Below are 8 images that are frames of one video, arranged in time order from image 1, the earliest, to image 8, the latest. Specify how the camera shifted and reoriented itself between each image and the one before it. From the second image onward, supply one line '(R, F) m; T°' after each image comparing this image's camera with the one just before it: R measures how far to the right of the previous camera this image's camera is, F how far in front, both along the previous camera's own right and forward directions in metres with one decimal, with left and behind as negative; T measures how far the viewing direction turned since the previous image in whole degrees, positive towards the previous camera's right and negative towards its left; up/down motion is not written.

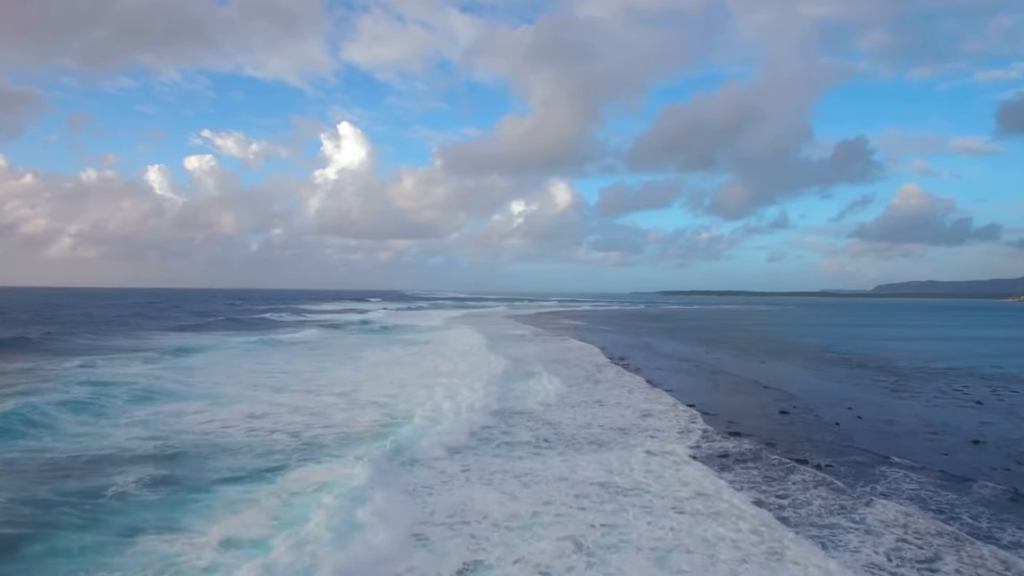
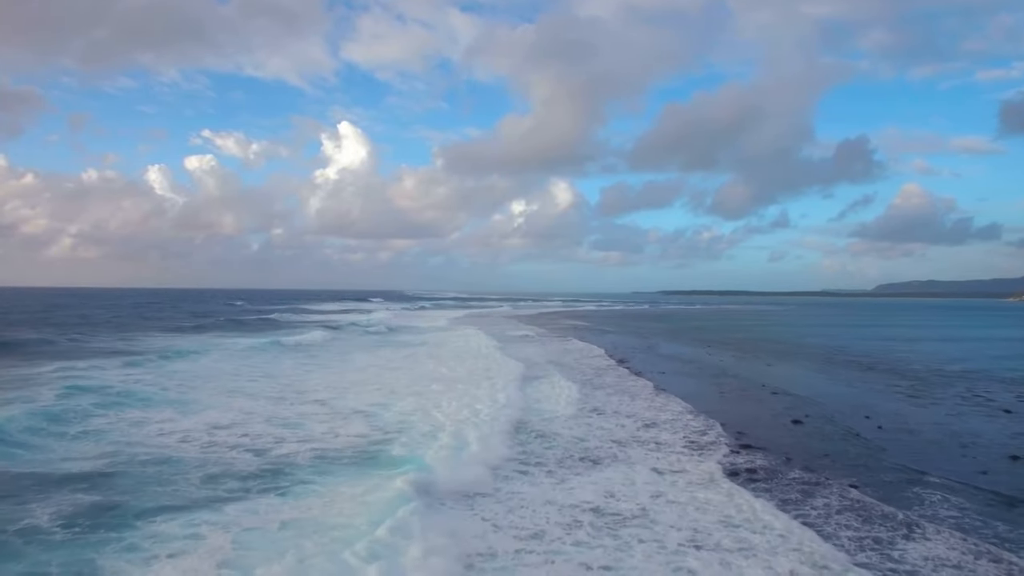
(-0.1, +0.3) m; 0°
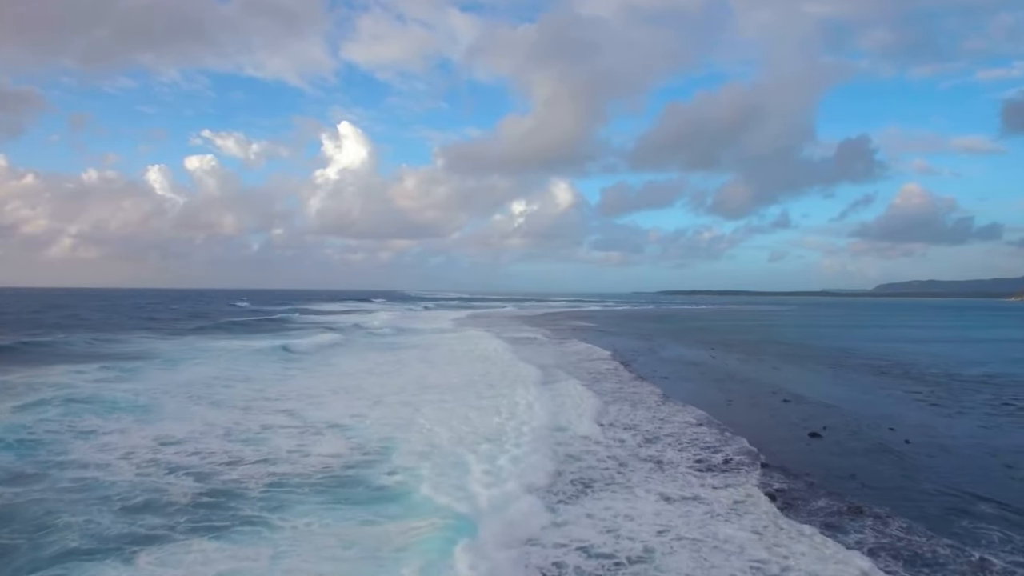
(-0.1, +0.2) m; 0°
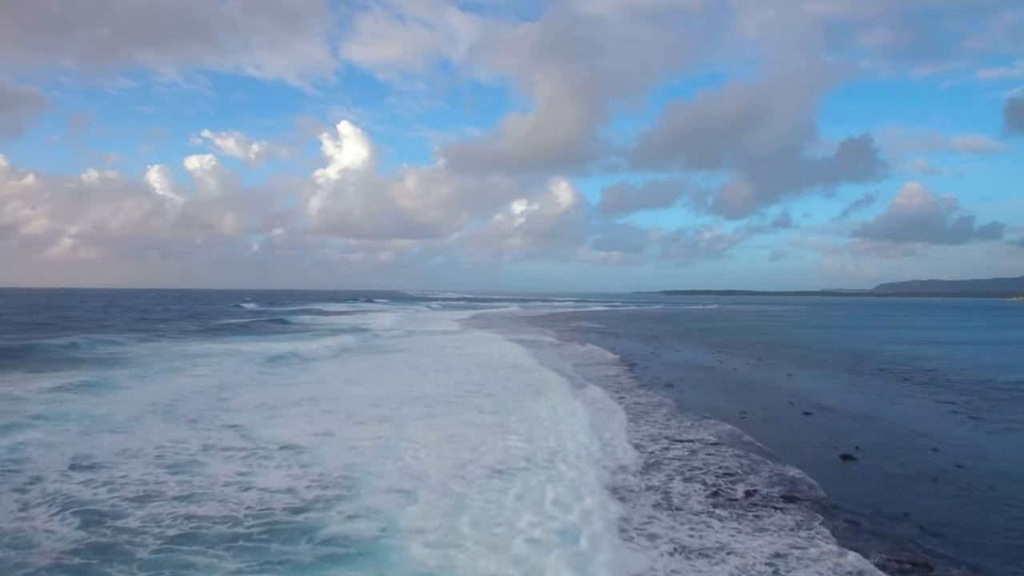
(-0.2, +0.3) m; 0°
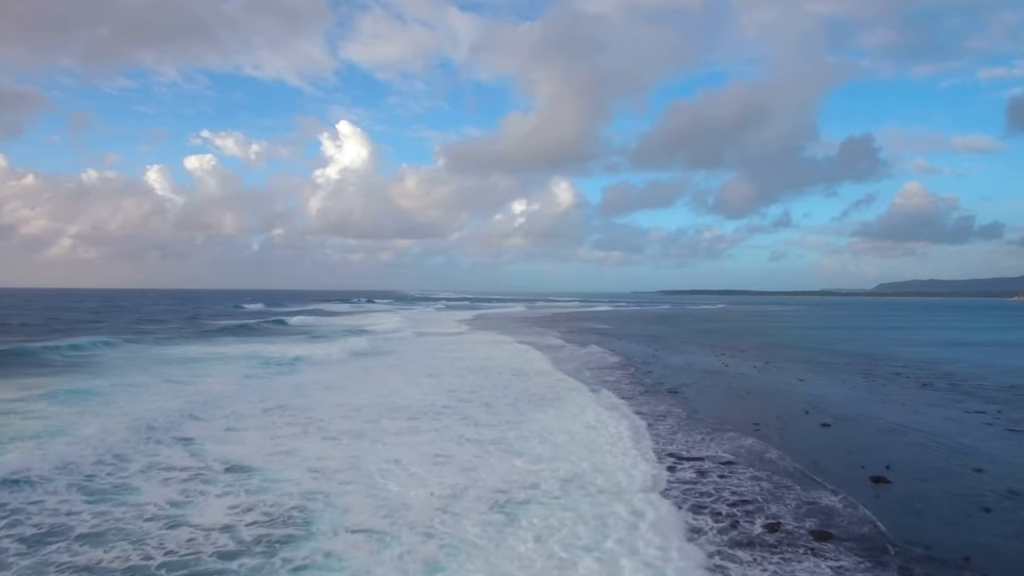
(-0.2, +0.3) m; 0°
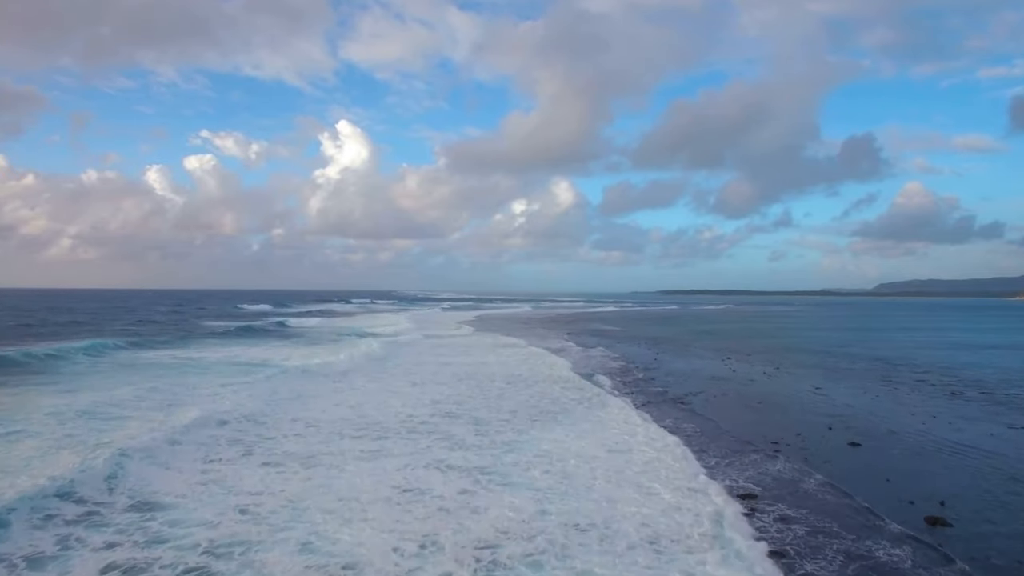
(-0.2, +0.5) m; 0°
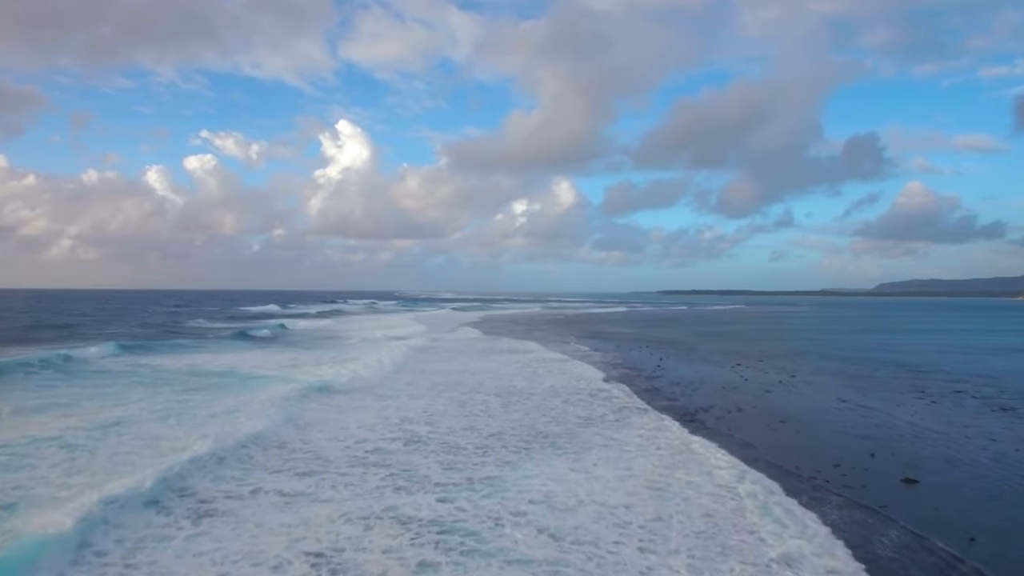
(+0.1, +1.2) m; 0°
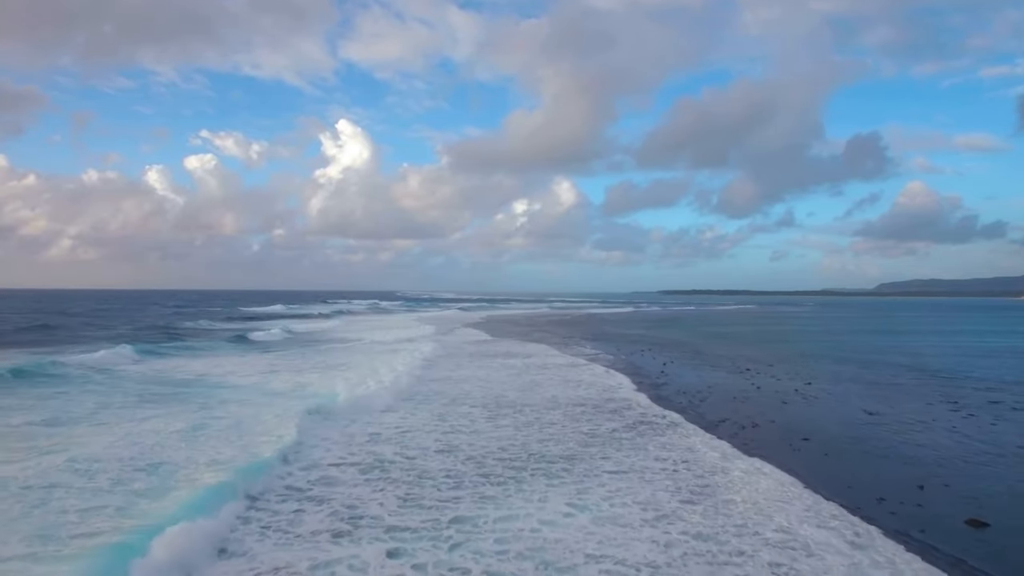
(+0.1, +1.0) m; 0°
